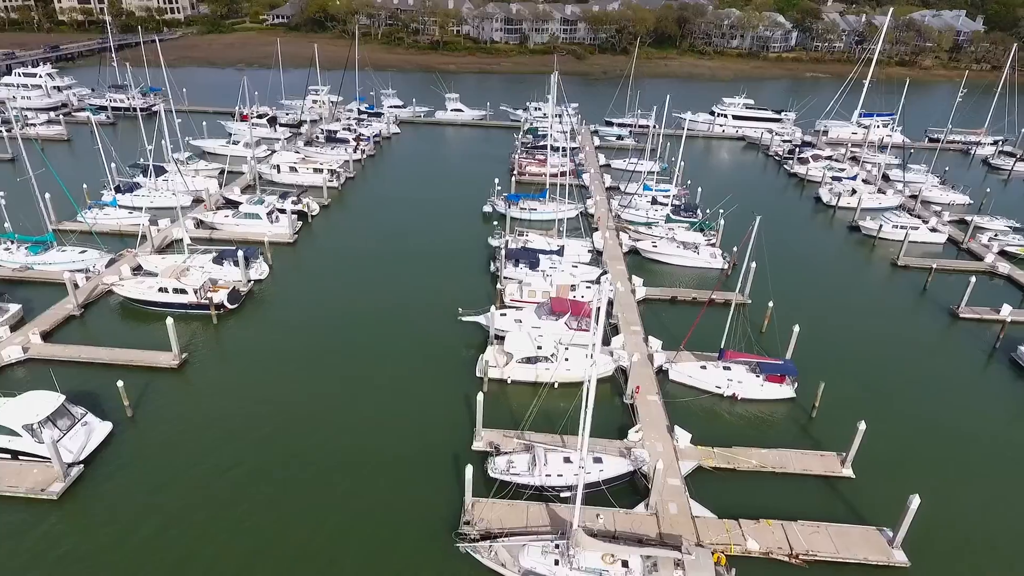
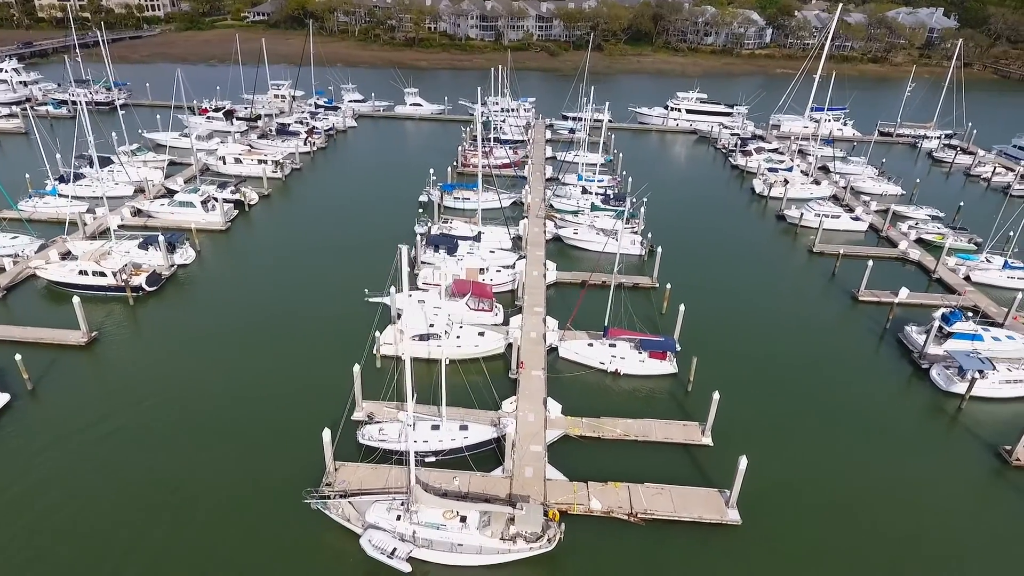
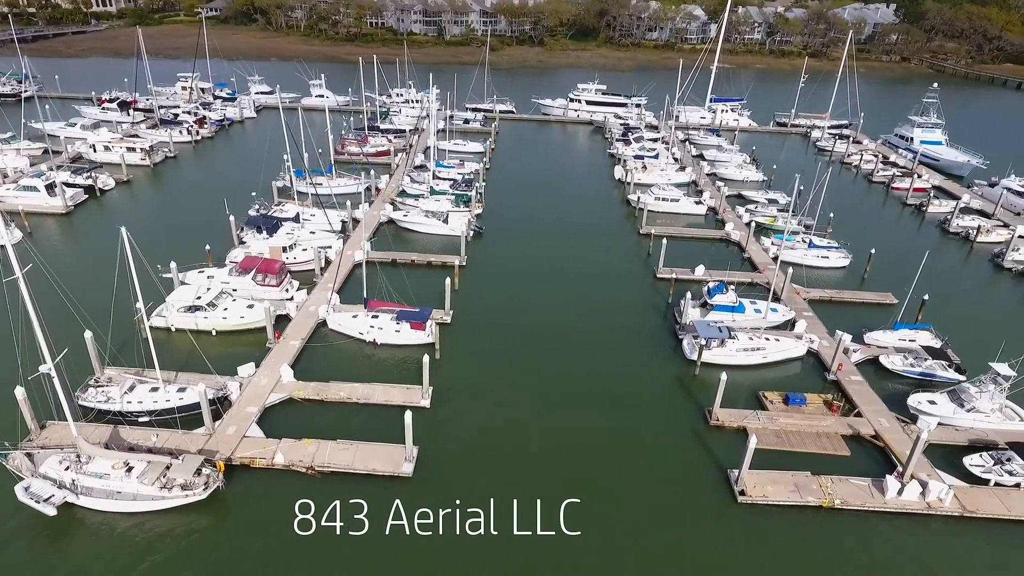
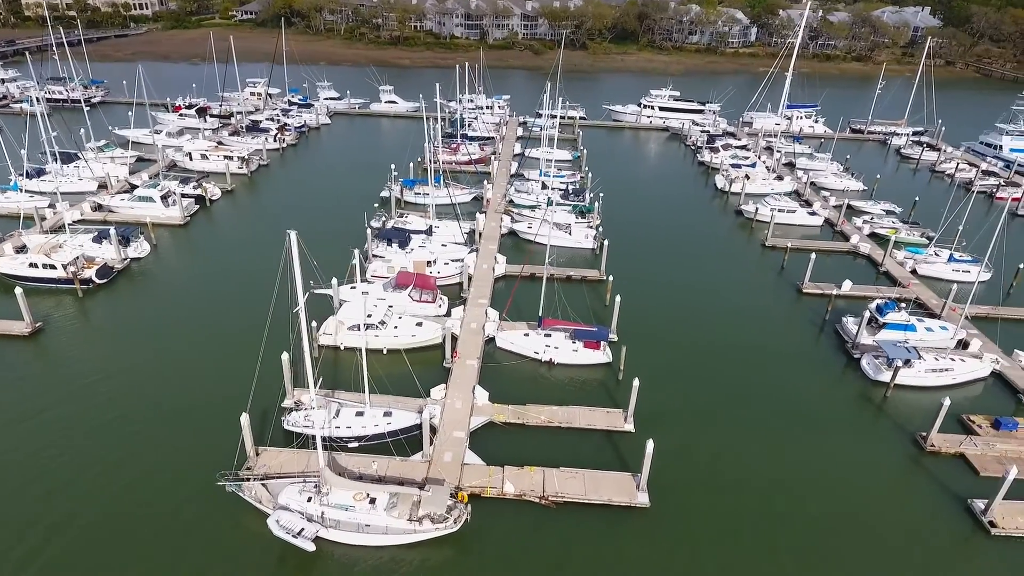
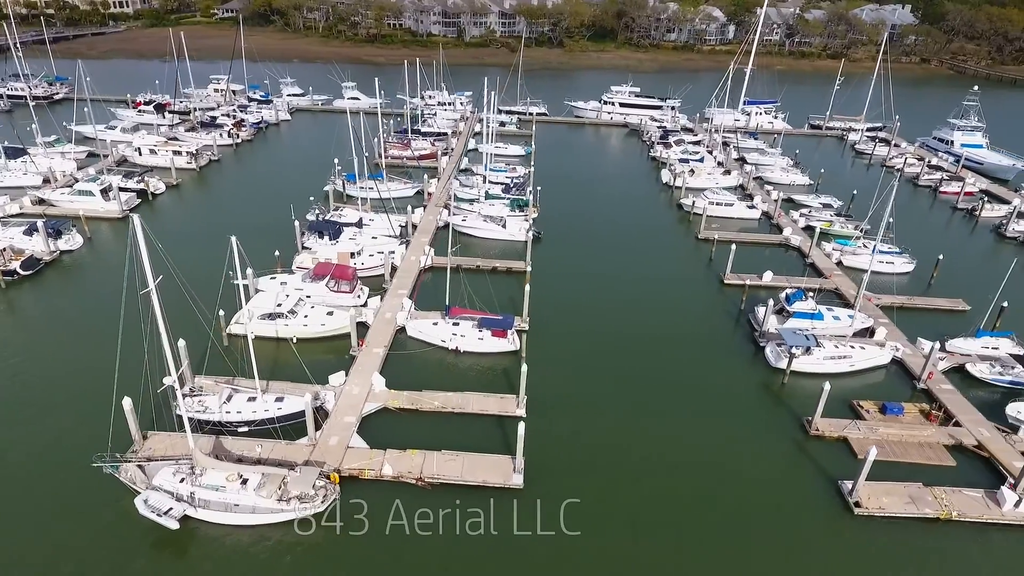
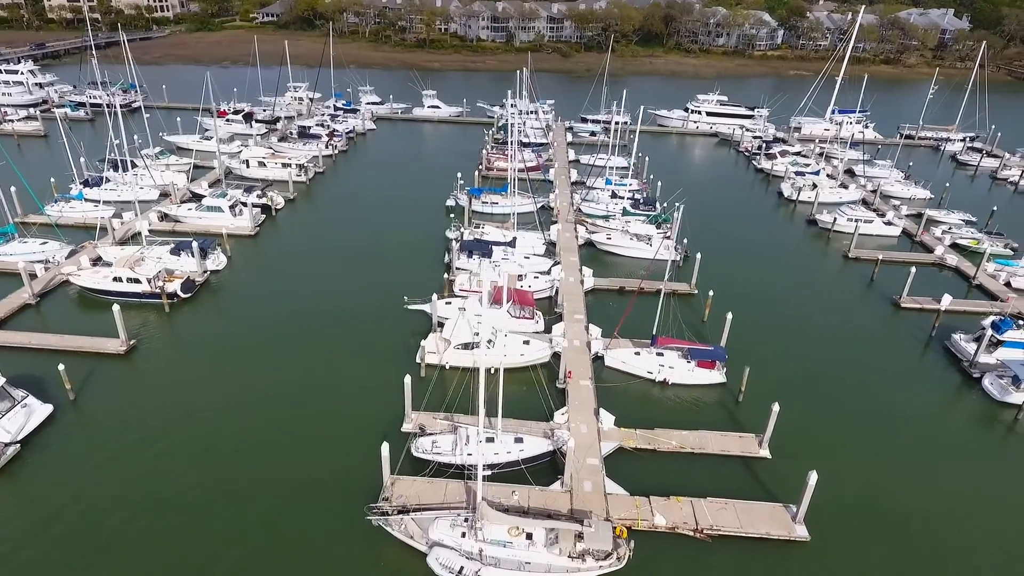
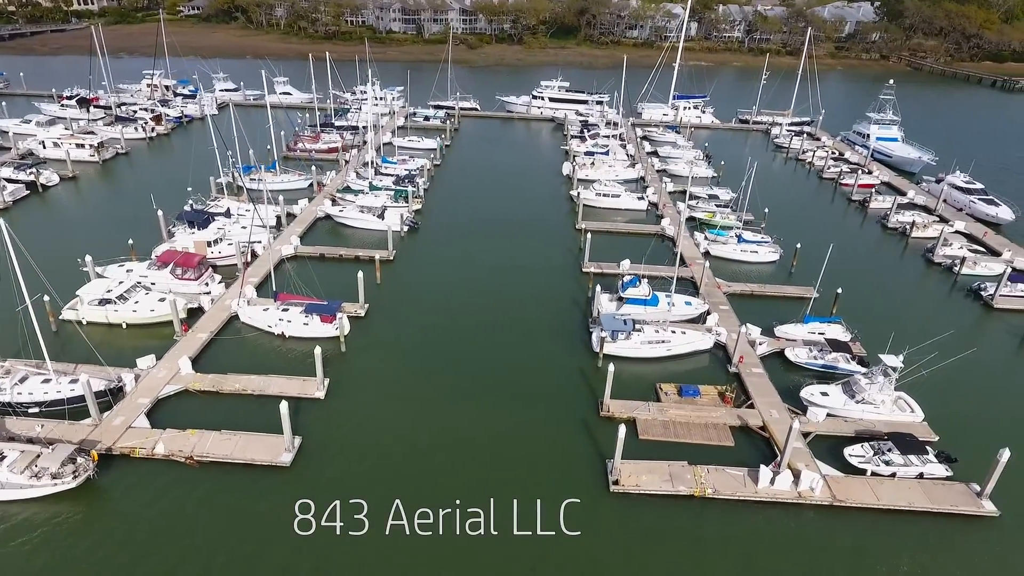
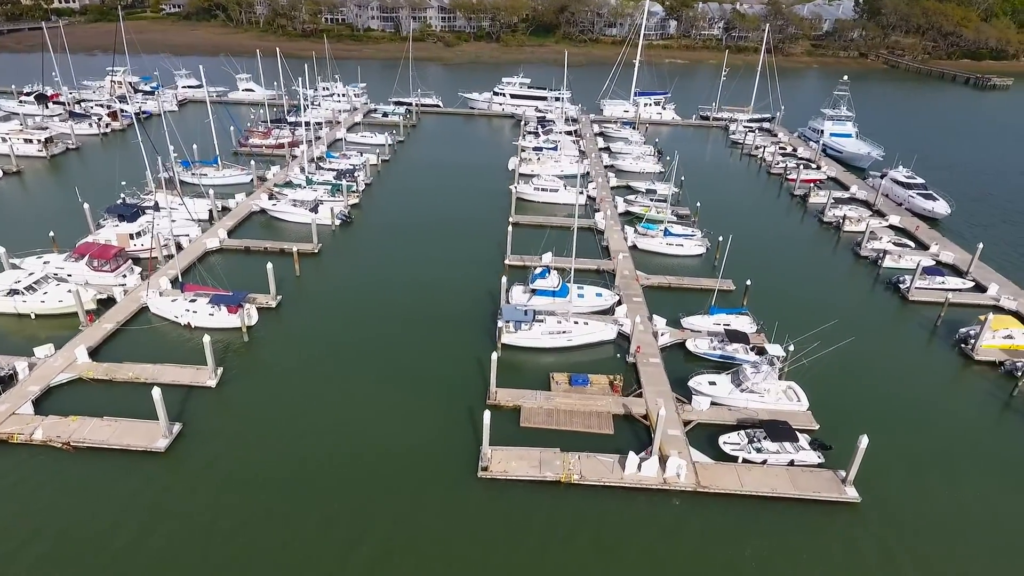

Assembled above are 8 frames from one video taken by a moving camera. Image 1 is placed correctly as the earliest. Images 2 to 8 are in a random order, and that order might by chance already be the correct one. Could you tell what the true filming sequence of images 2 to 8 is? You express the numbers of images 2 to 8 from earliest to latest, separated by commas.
6, 2, 4, 5, 3, 7, 8
